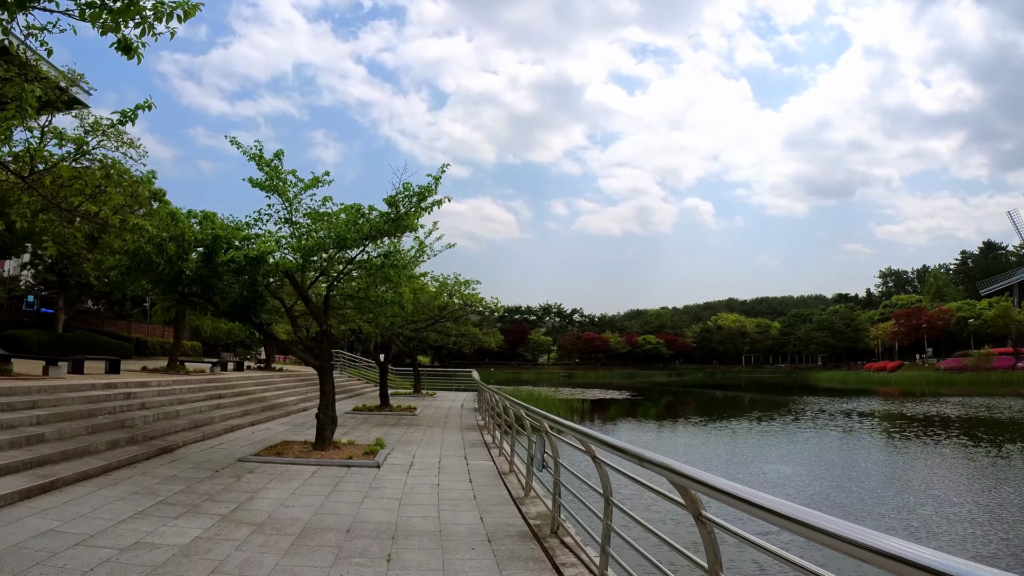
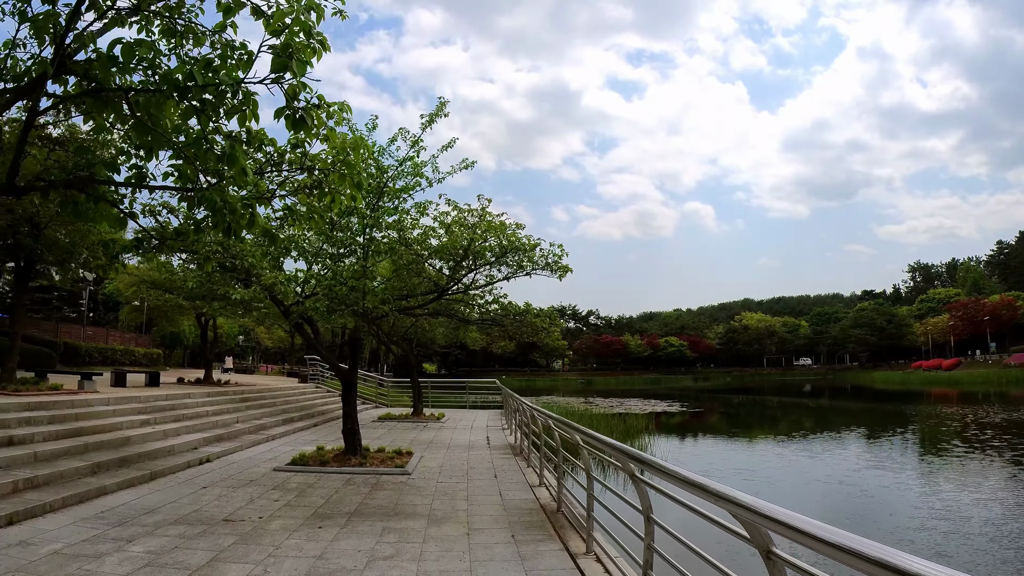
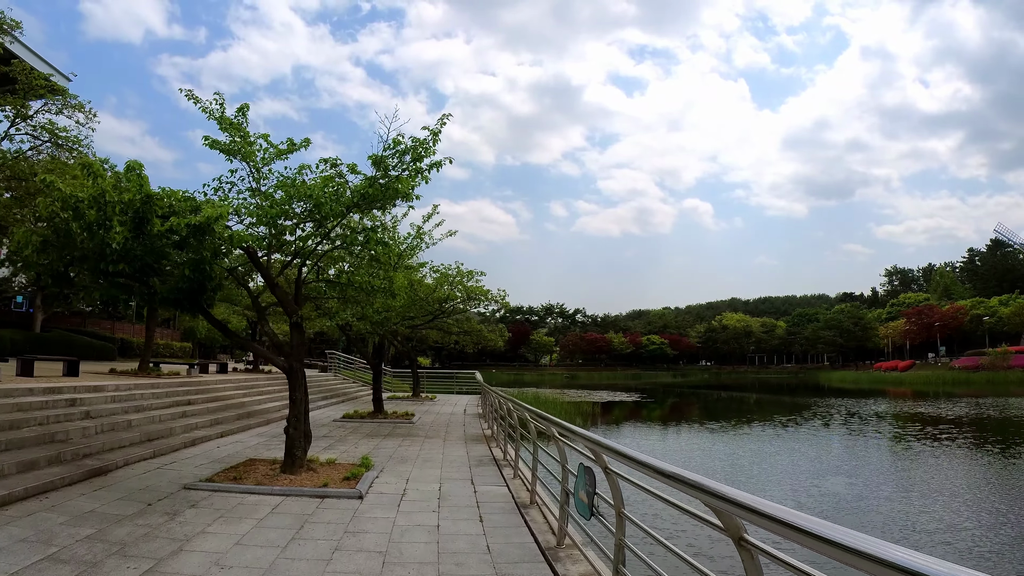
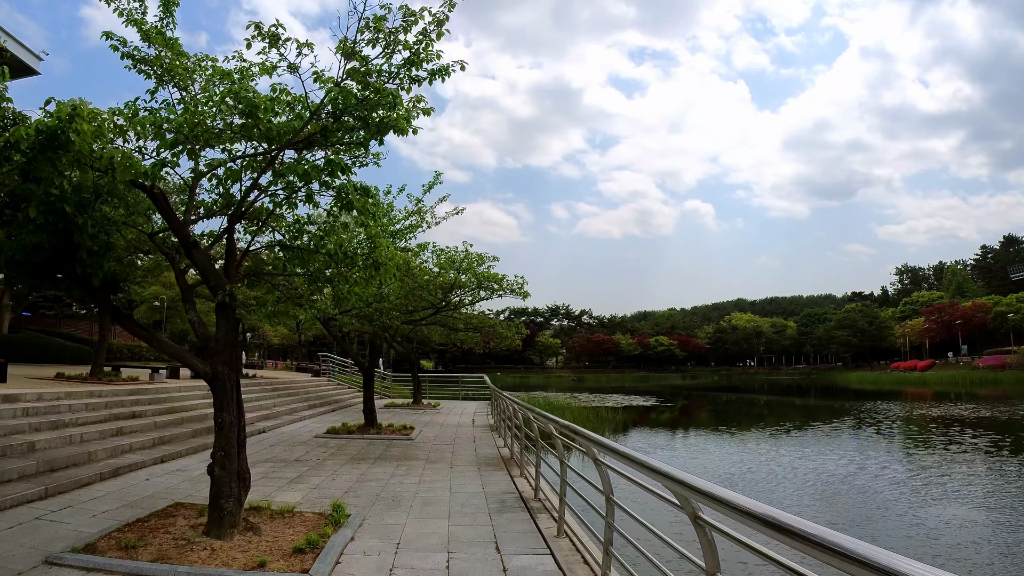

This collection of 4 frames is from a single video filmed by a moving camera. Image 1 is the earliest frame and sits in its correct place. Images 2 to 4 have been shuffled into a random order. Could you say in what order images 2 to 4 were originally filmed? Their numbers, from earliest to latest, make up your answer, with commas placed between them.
3, 4, 2
